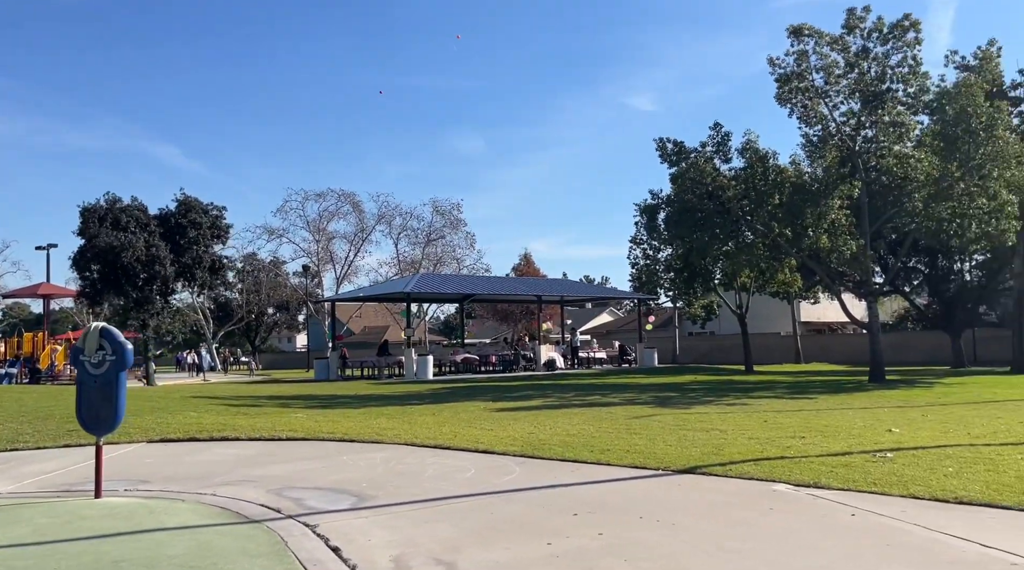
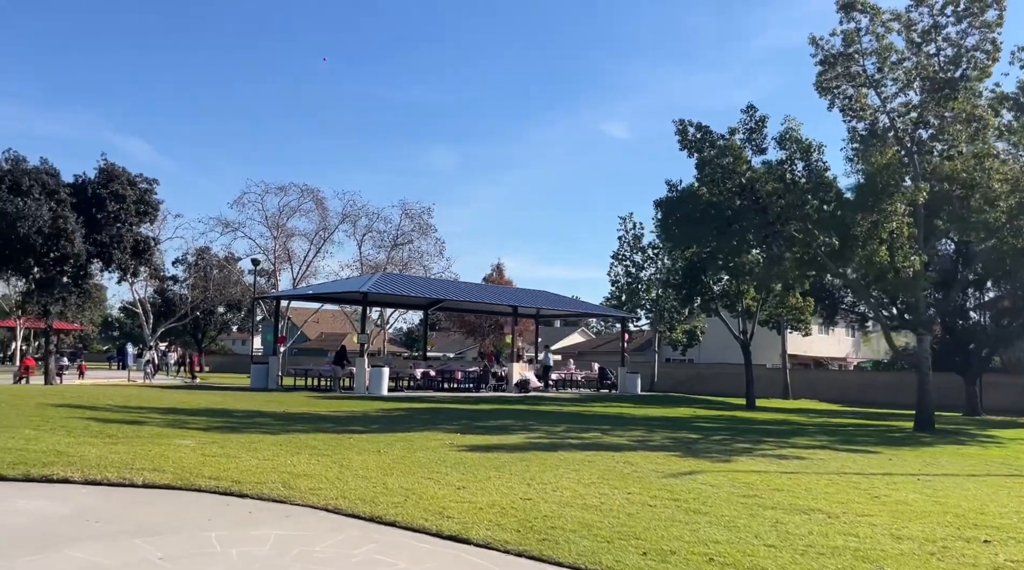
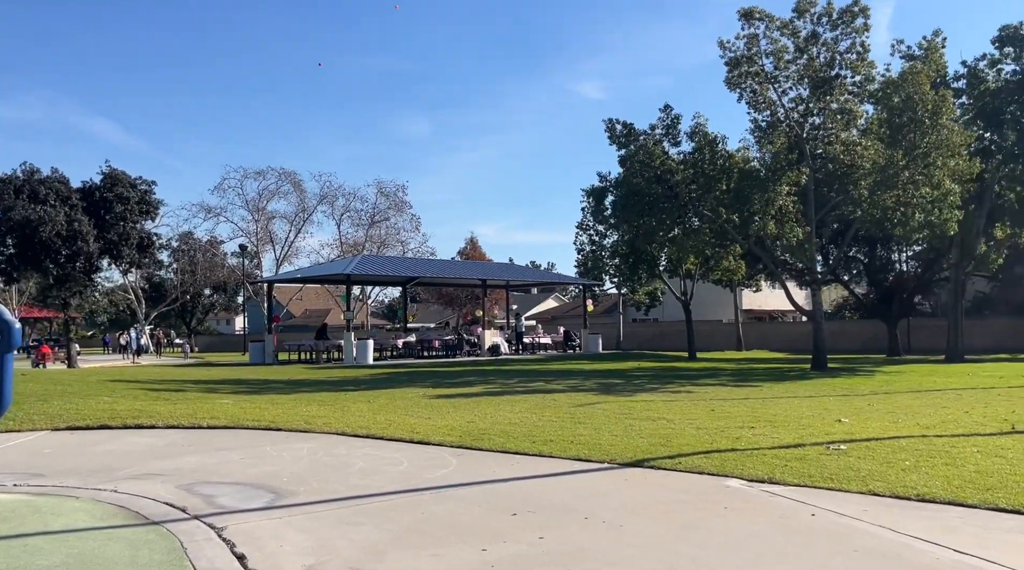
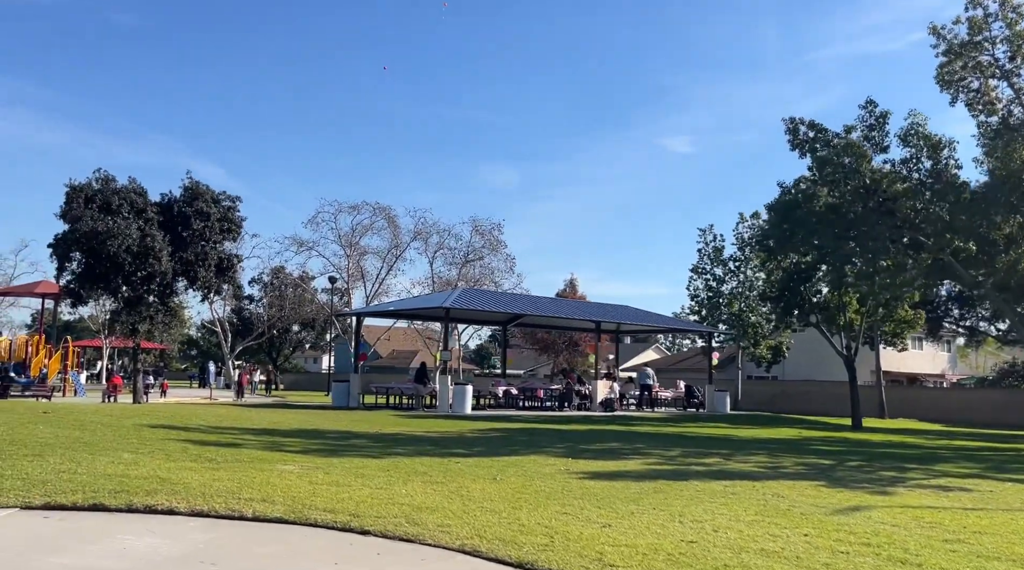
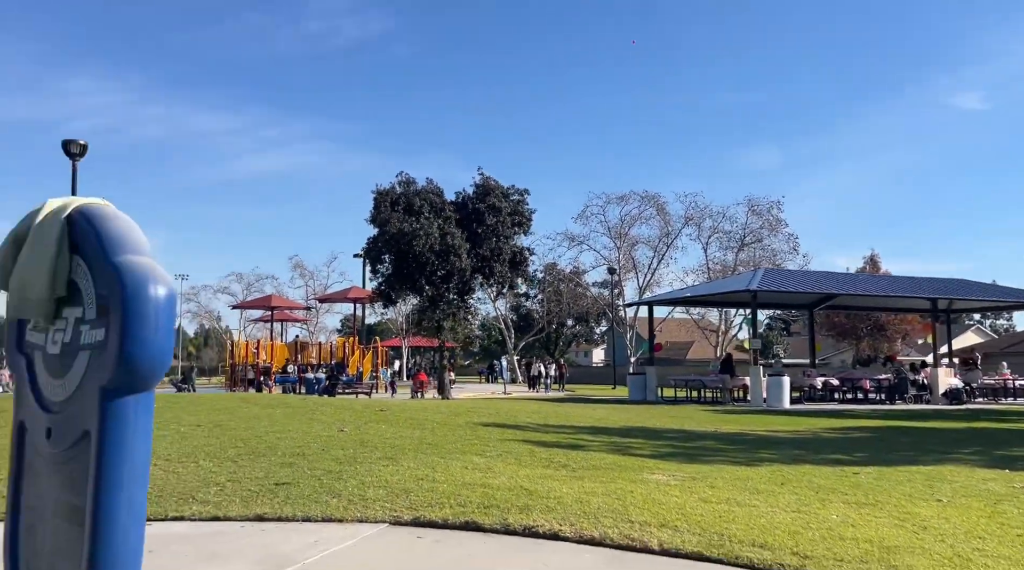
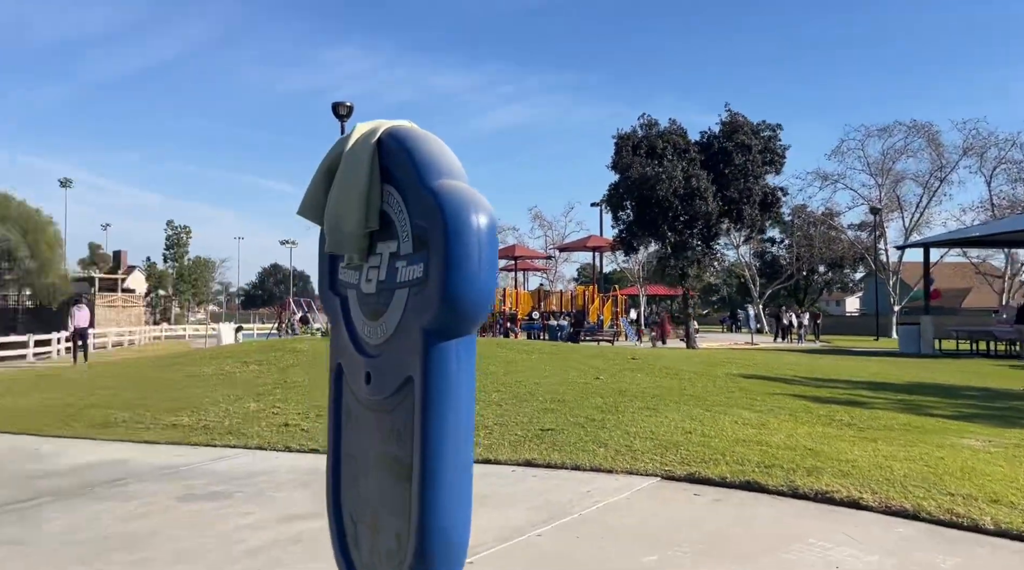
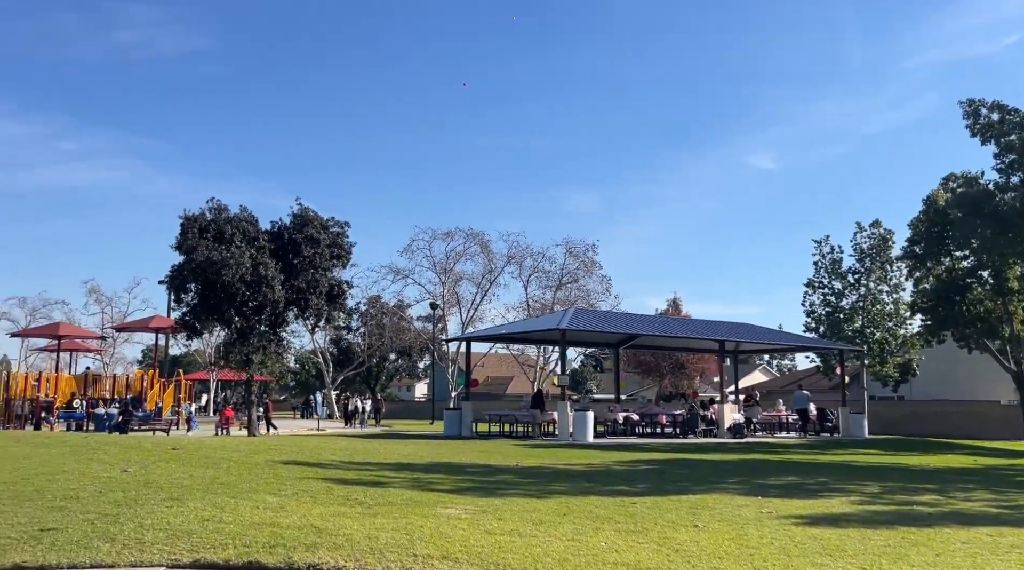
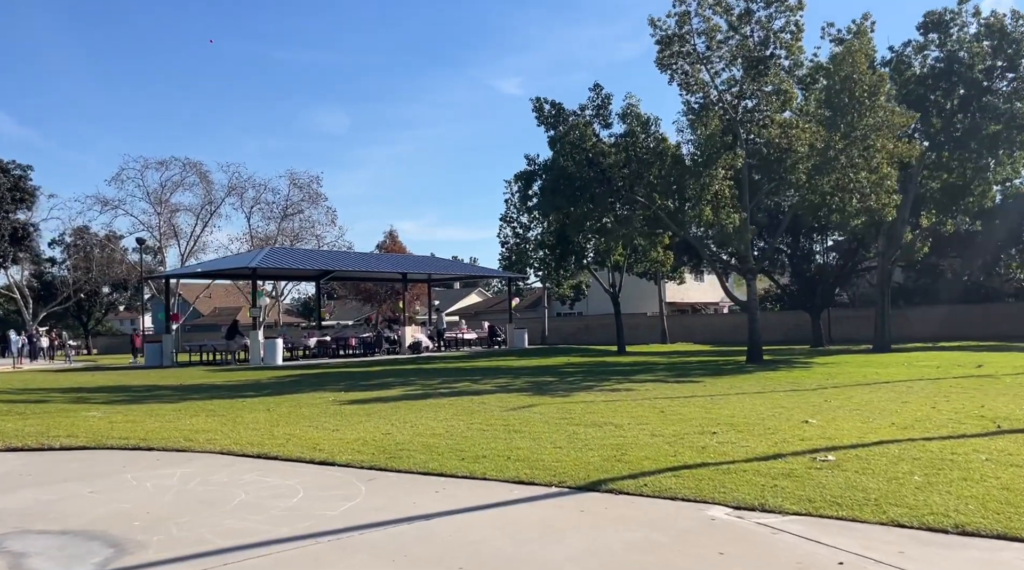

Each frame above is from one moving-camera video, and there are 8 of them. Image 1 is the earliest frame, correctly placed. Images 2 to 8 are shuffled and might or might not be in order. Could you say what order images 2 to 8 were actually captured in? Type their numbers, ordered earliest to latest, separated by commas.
3, 8, 2, 4, 7, 5, 6
